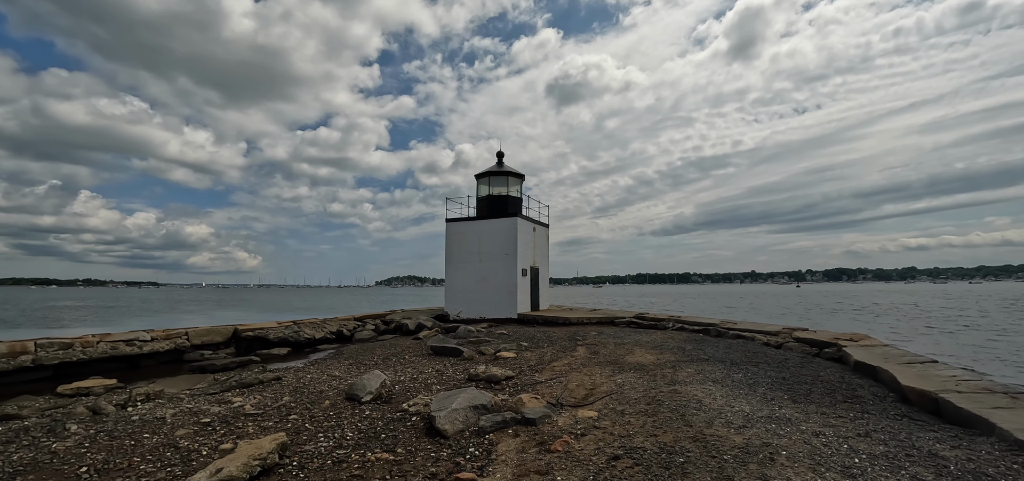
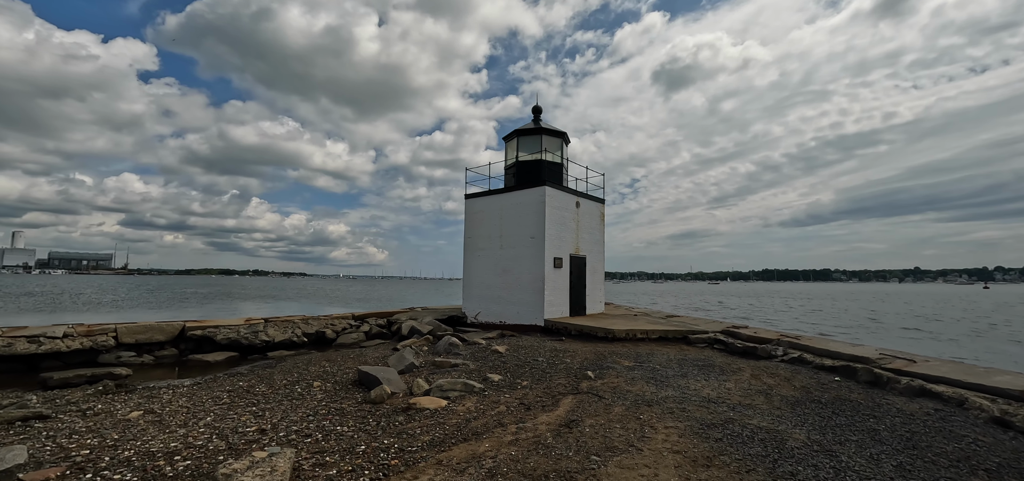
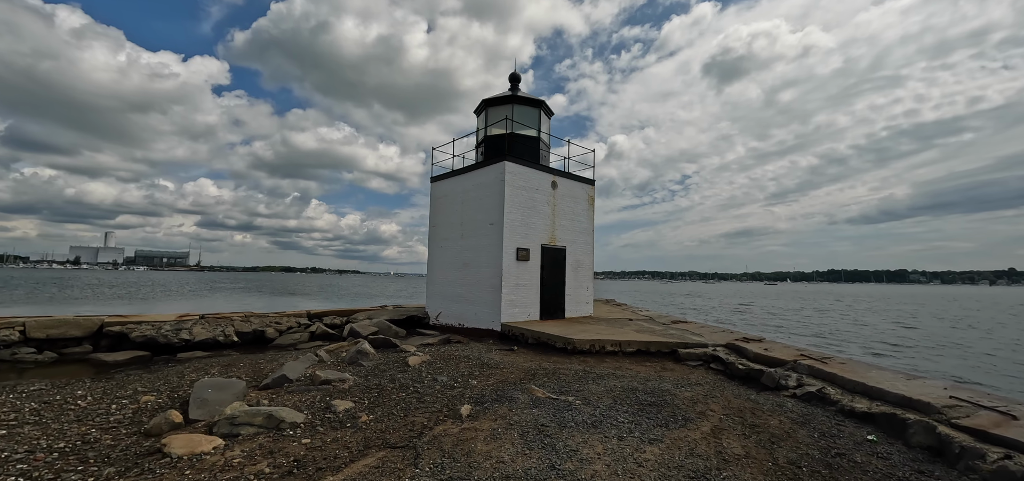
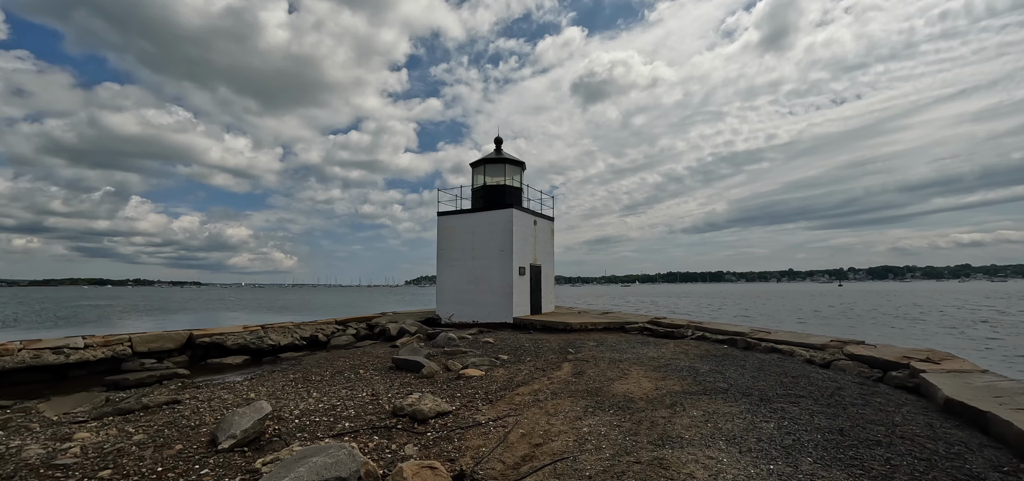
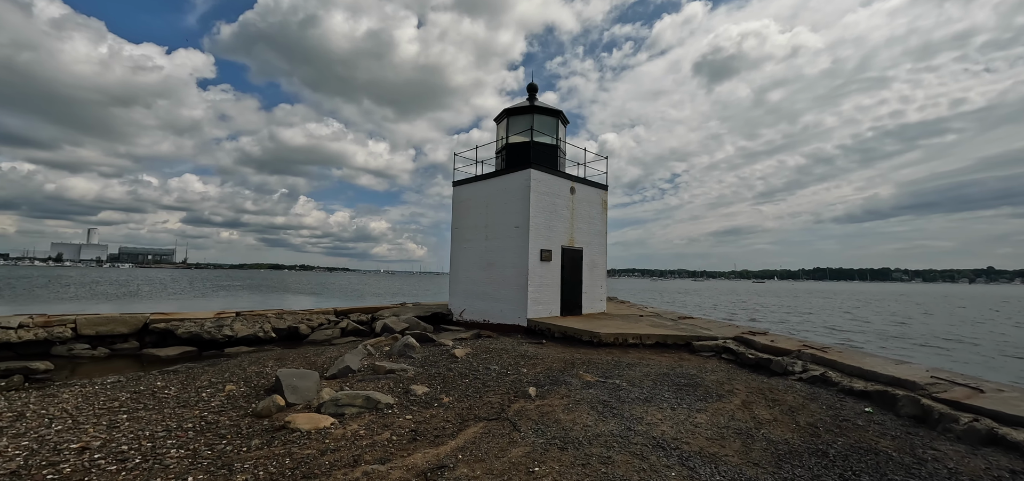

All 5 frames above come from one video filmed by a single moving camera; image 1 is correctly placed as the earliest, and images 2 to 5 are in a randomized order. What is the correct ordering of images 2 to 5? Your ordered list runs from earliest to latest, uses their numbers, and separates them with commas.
4, 2, 5, 3
